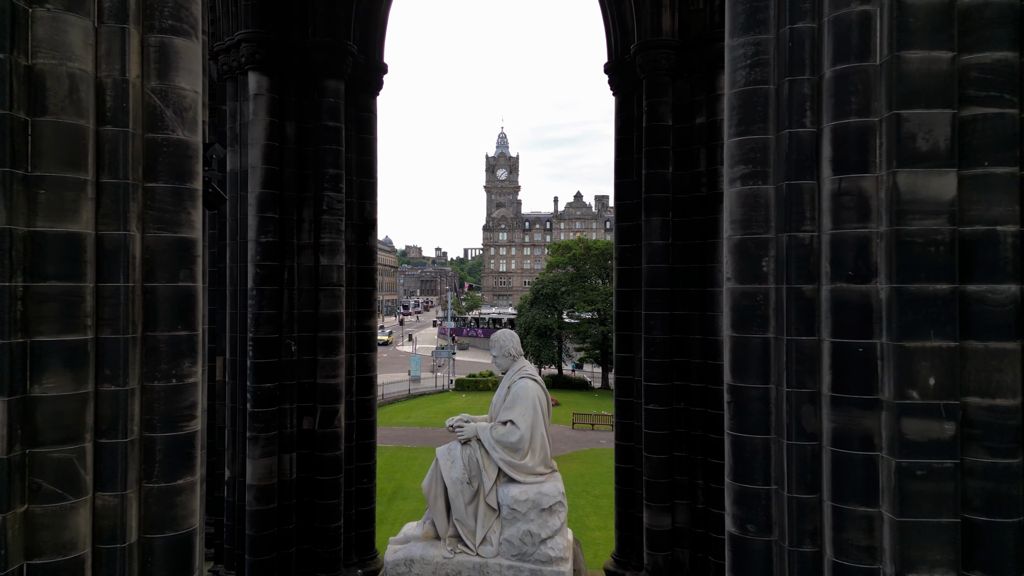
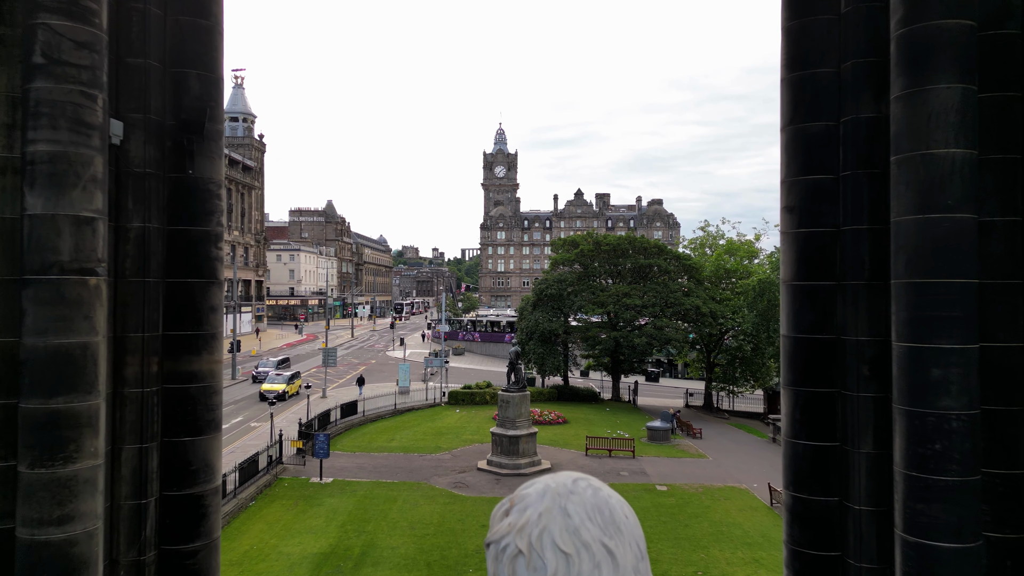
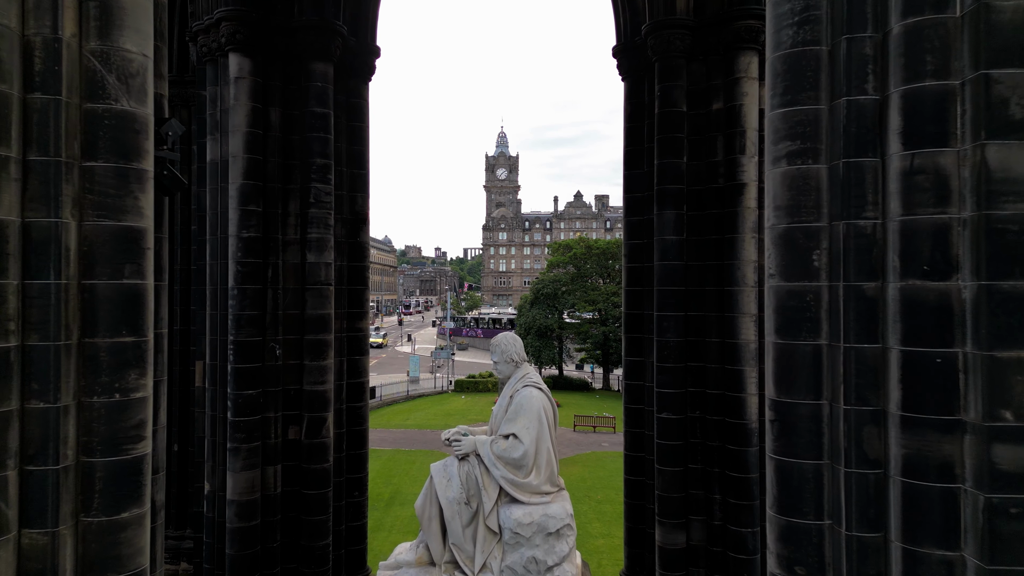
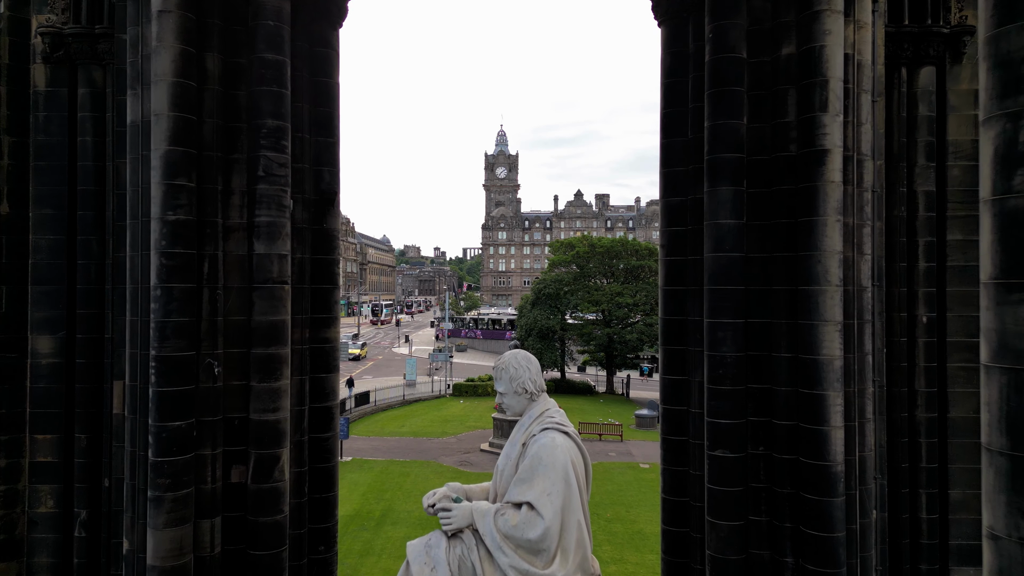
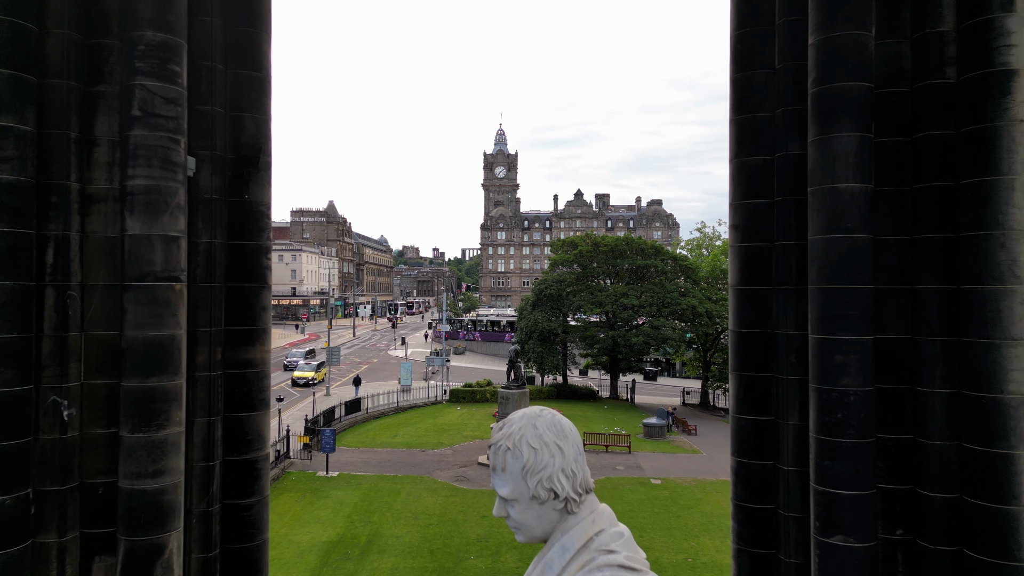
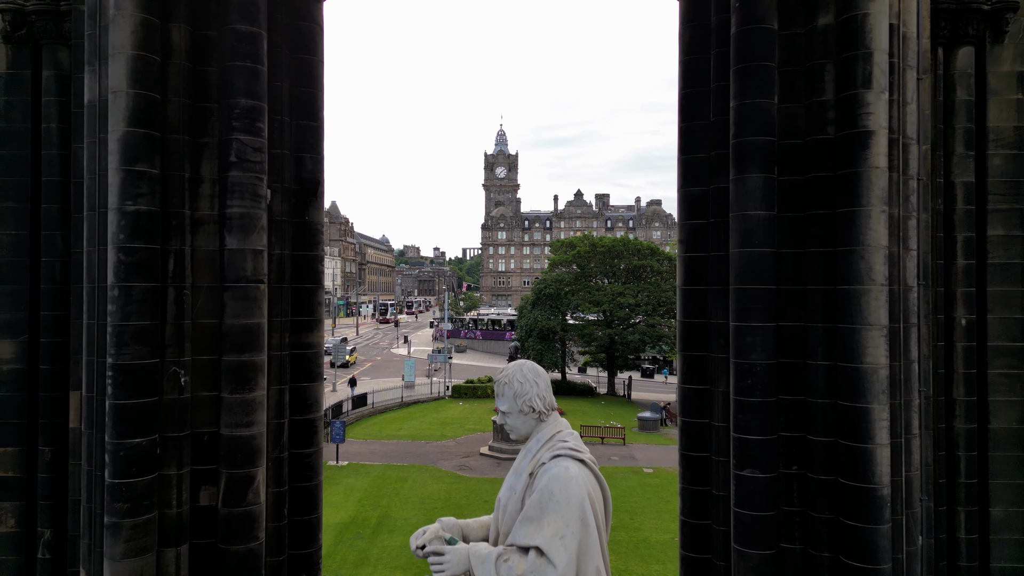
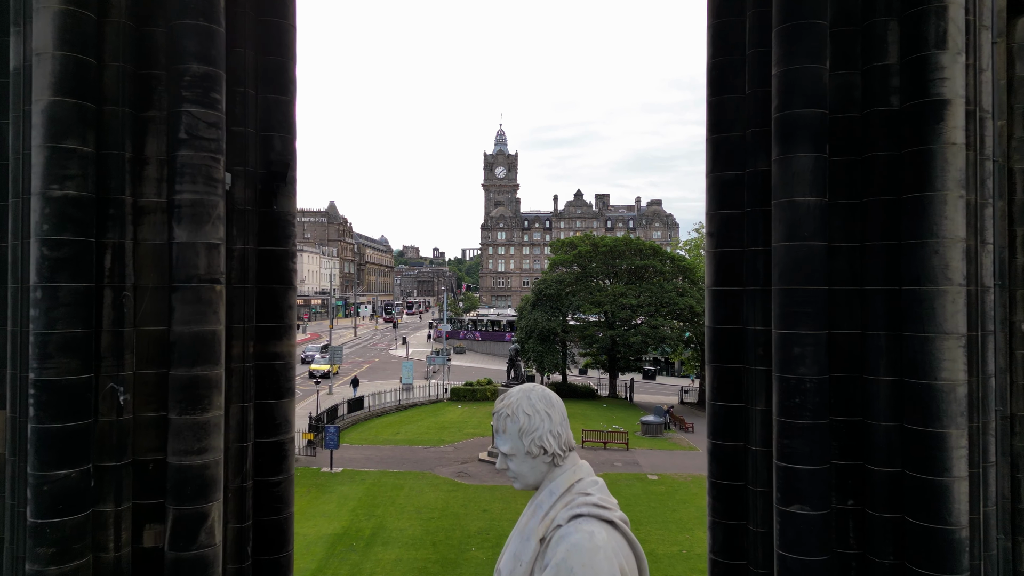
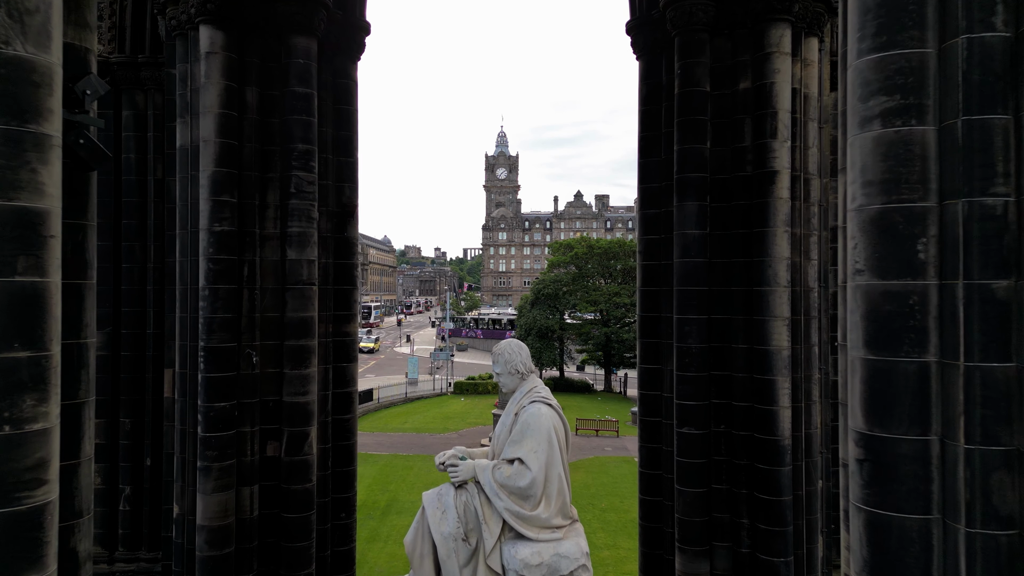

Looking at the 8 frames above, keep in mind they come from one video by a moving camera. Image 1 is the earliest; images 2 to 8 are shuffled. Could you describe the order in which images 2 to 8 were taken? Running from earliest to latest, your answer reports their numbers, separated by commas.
3, 8, 4, 6, 7, 5, 2
